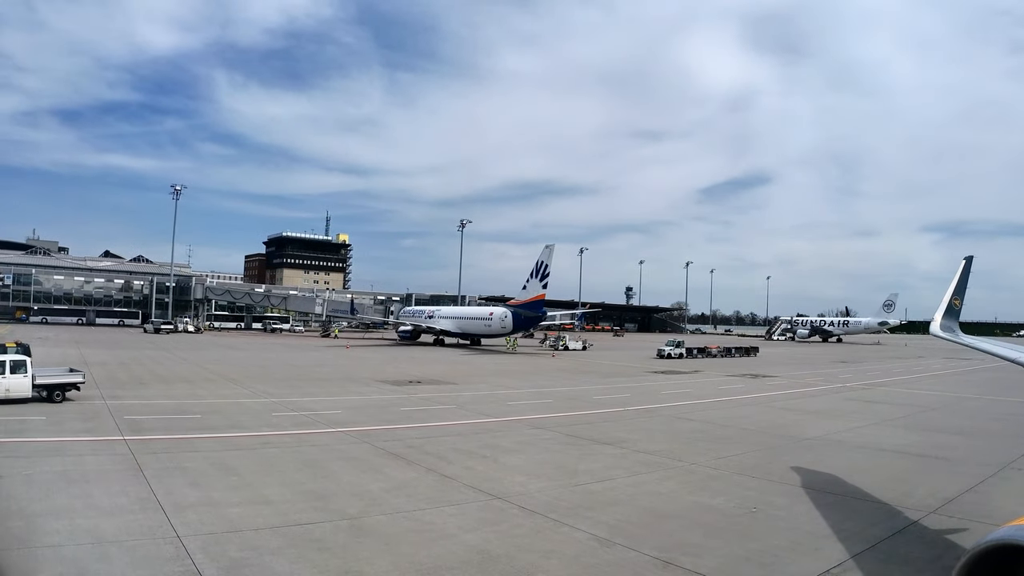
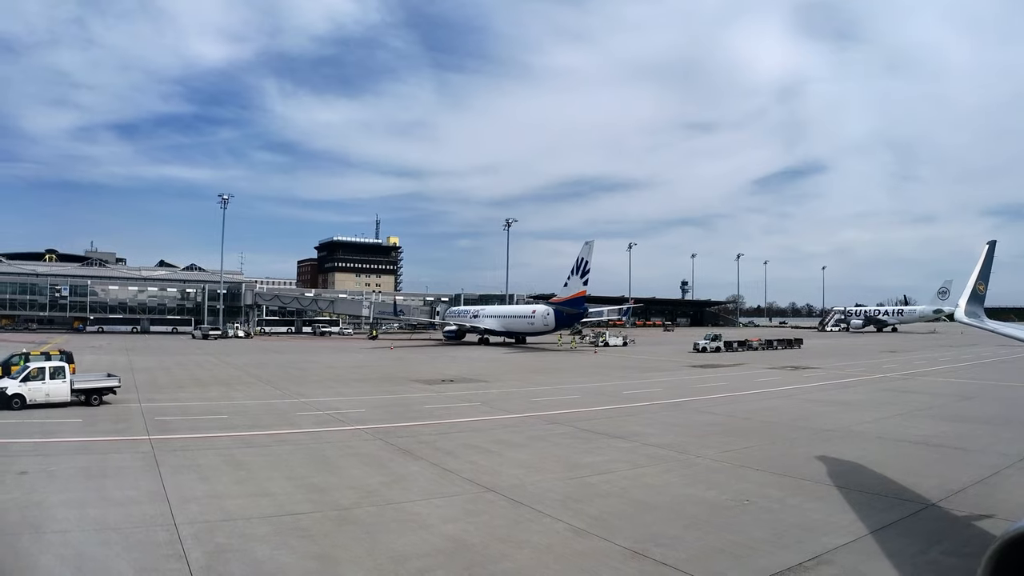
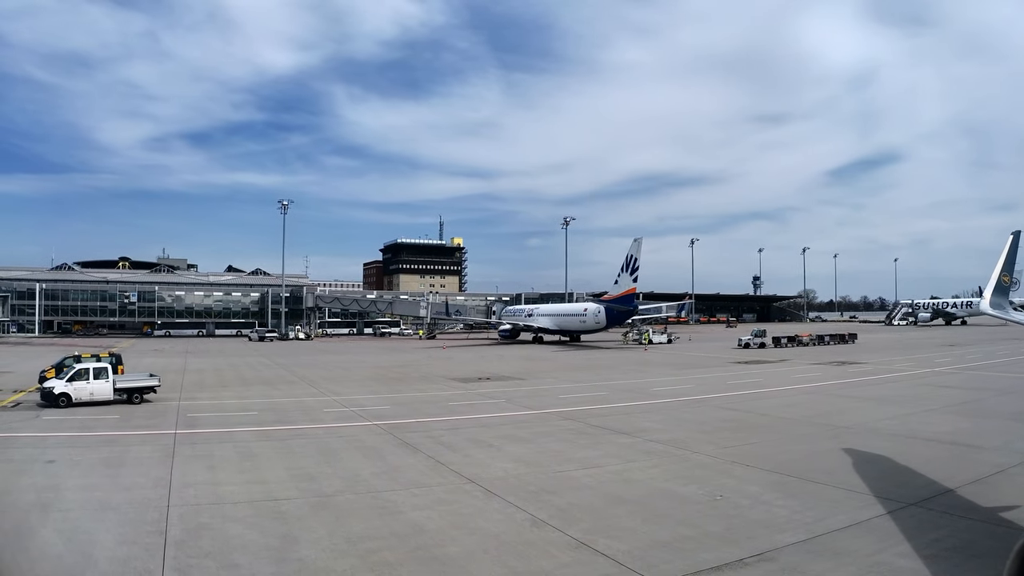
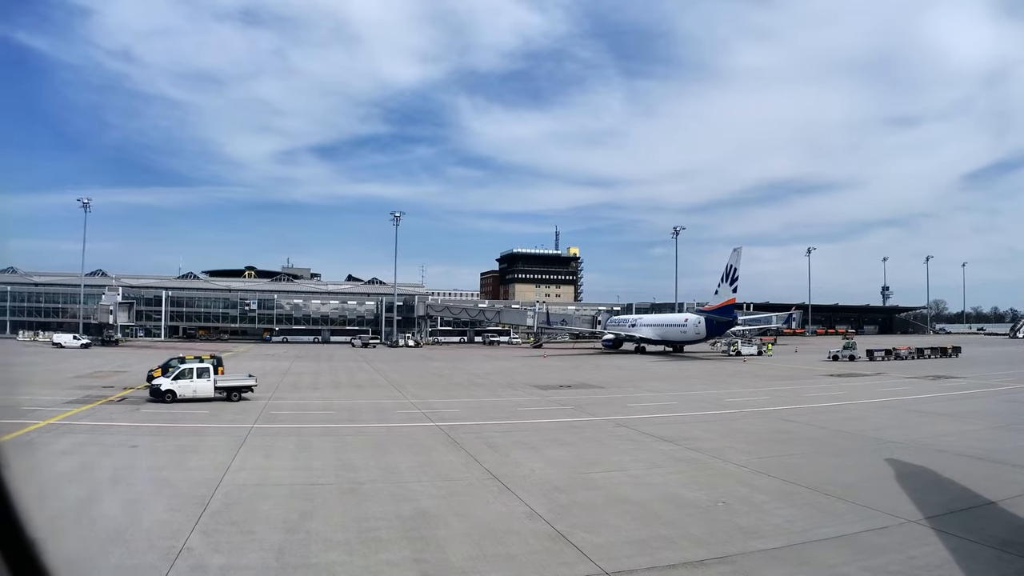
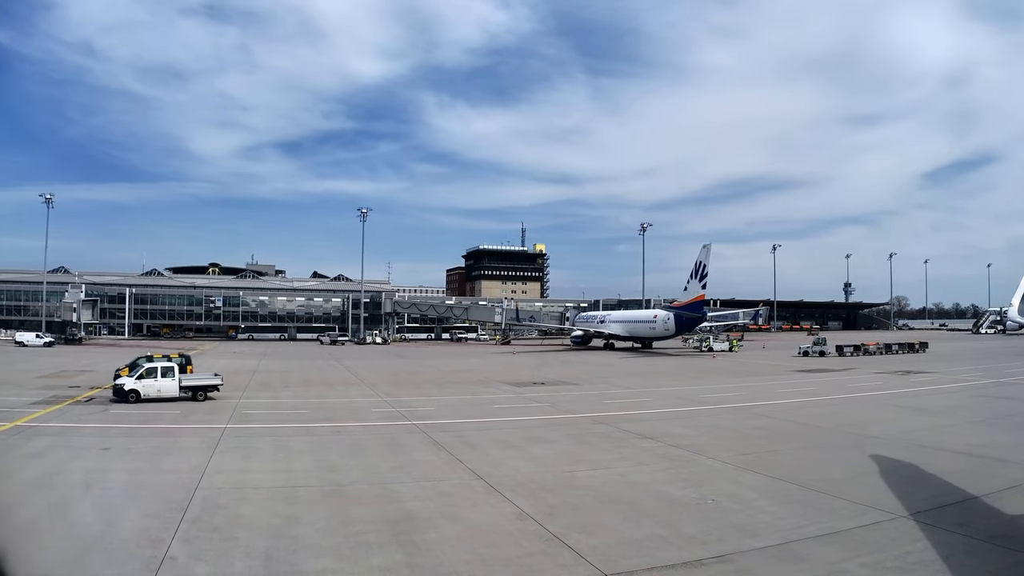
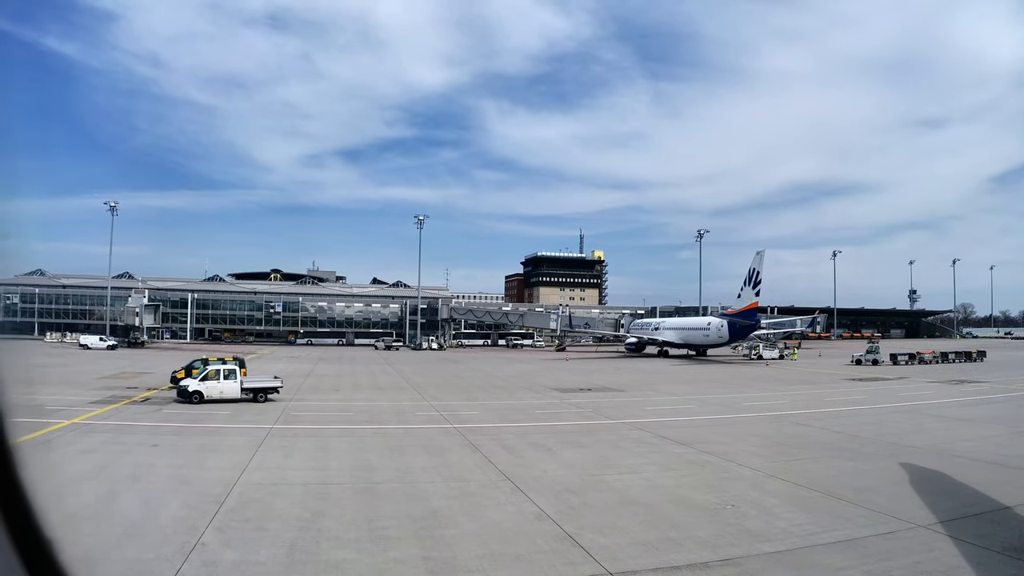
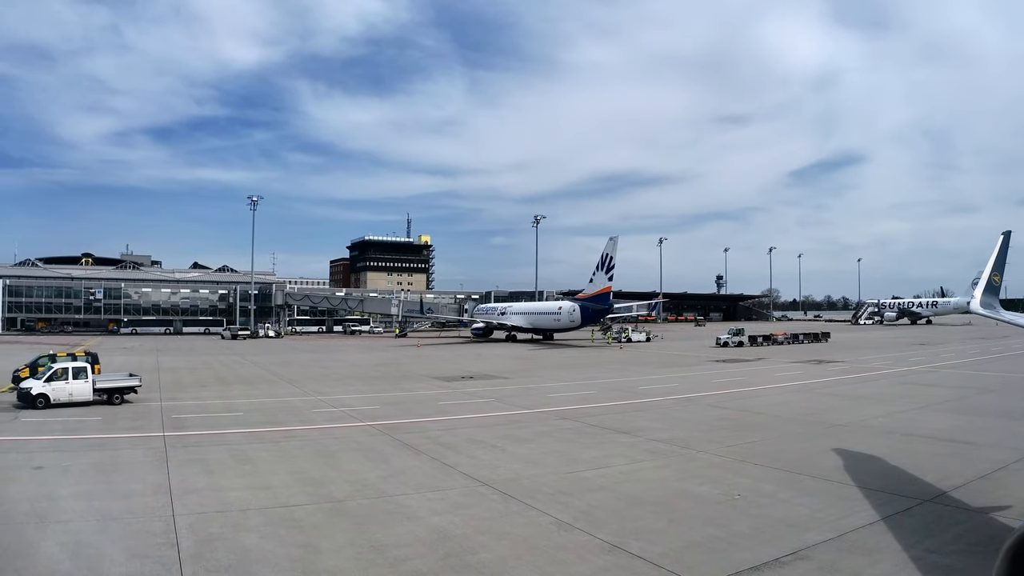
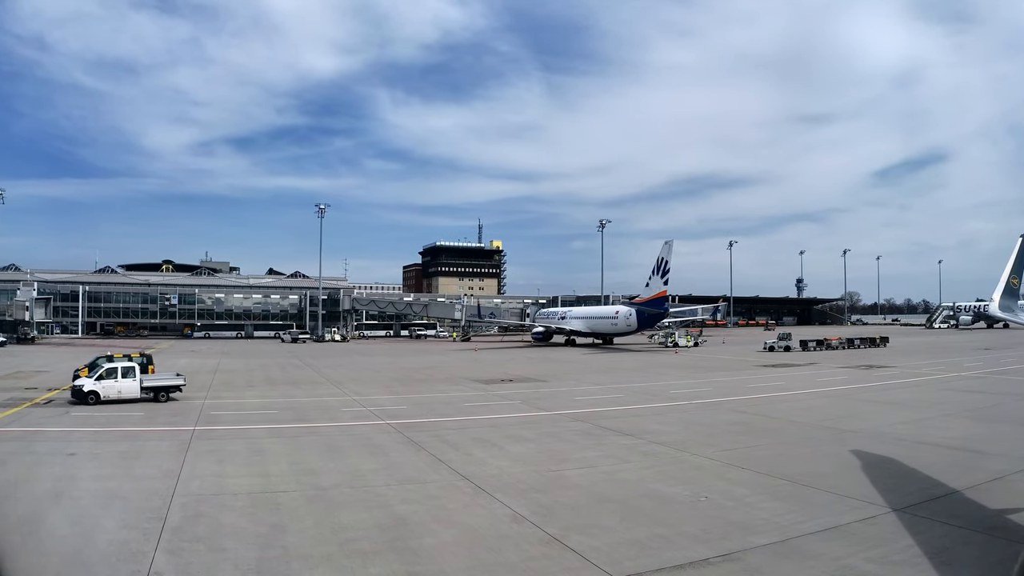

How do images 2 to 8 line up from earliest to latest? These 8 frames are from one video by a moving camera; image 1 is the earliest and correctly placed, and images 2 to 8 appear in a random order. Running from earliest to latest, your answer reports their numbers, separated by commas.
2, 7, 3, 8, 5, 4, 6
